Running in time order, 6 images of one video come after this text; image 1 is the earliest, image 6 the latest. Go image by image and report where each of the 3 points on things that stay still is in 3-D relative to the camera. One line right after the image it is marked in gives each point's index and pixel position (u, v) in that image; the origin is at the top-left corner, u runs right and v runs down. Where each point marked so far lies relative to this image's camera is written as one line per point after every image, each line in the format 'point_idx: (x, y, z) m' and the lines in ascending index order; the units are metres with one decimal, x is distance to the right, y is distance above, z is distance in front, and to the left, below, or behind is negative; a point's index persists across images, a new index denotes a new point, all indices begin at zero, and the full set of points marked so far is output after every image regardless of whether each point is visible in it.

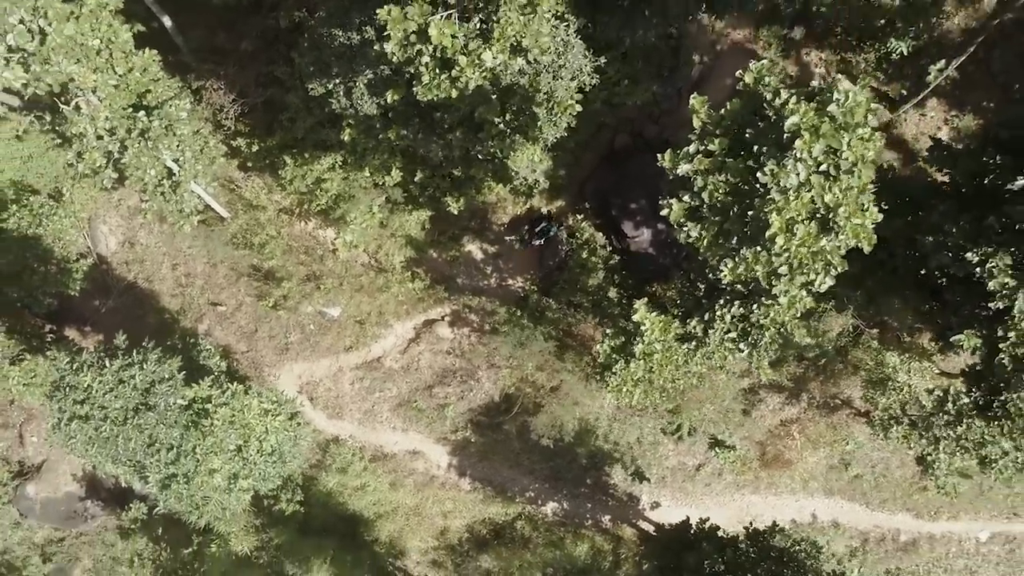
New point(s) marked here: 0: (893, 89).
0: (+7.0, +3.7, +17.1) m
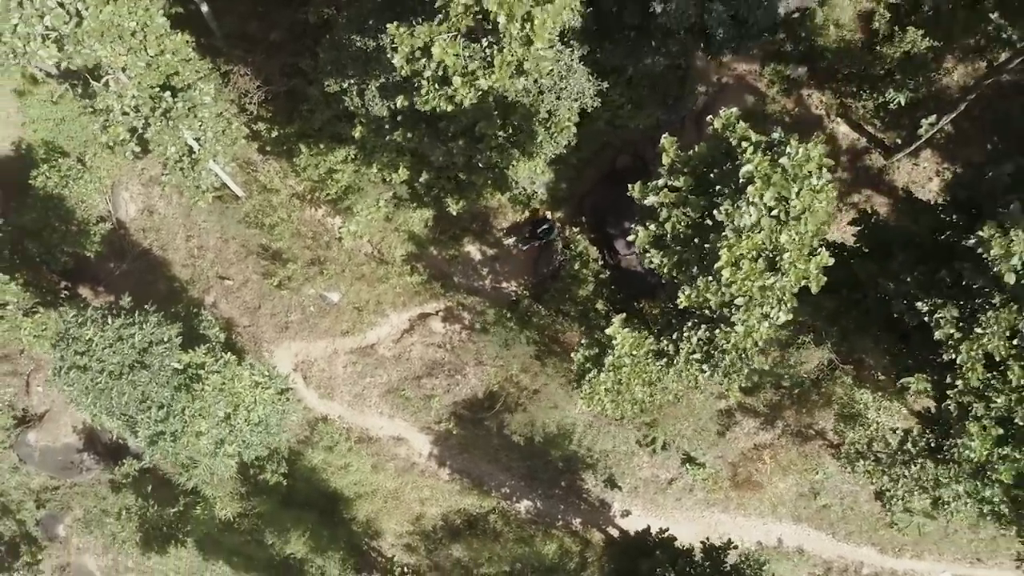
0: (+7.2, +2.9, +17.8) m
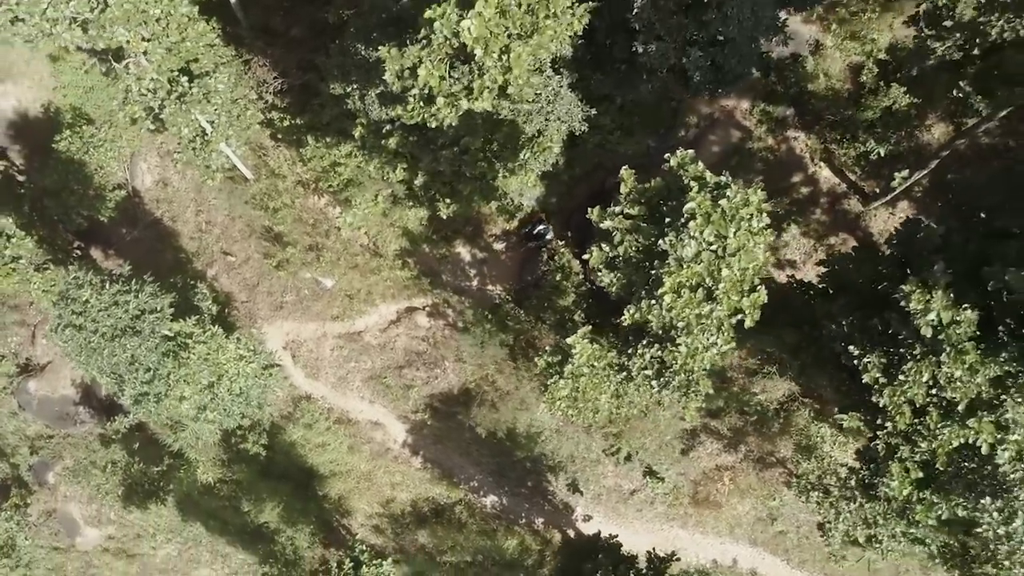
0: (+7.0, +2.0, +18.6) m
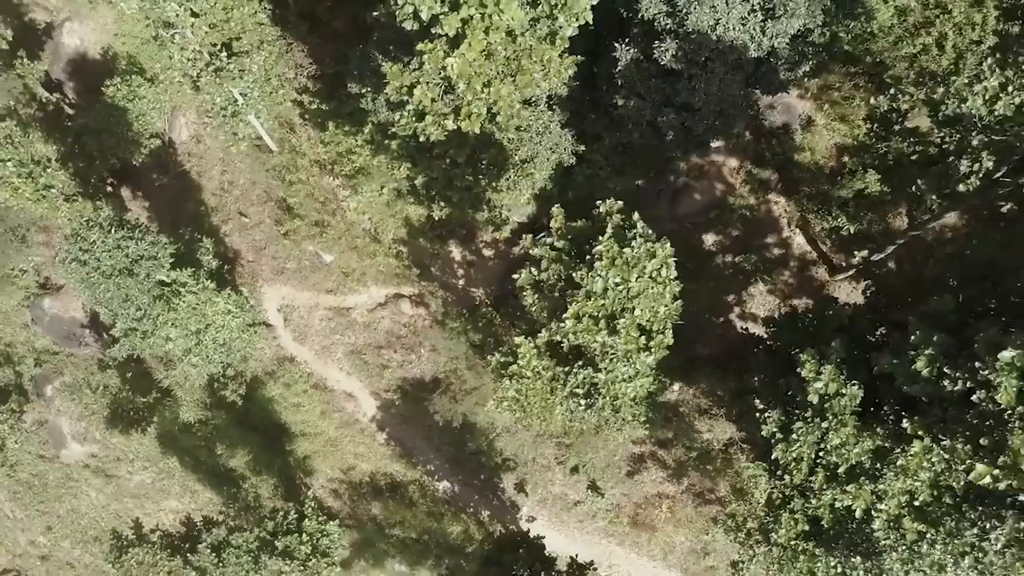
0: (+6.8, +0.7, +19.9) m
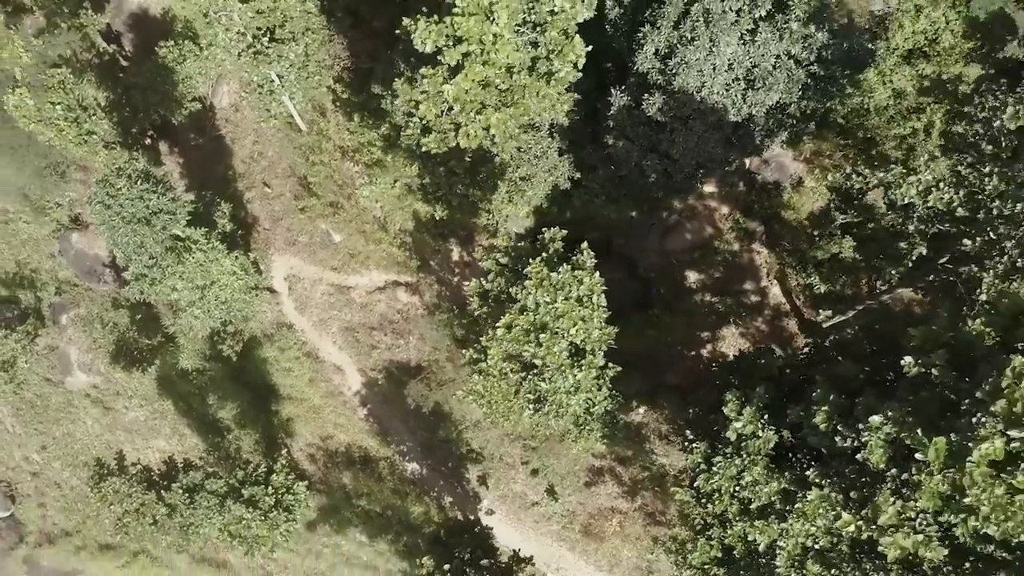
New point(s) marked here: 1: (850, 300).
0: (+6.5, -0.5, +21.0) m
1: (+7.2, -0.3, +20.6) m
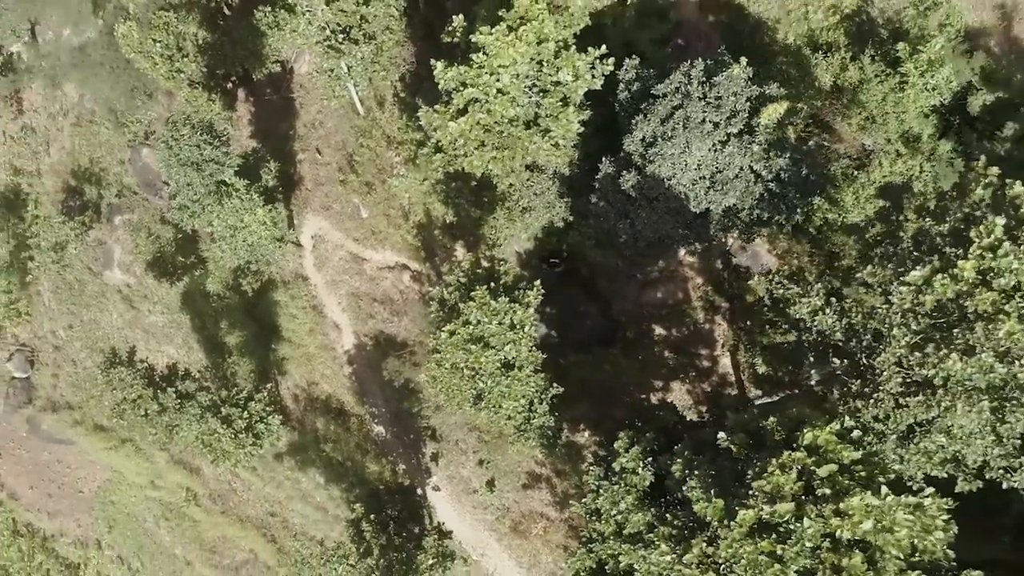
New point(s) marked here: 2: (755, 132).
0: (+5.8, -2.5, +23.5) m
1: (+6.5, -2.4, +23.0) m
2: (+4.4, +2.8, +17.0) m
